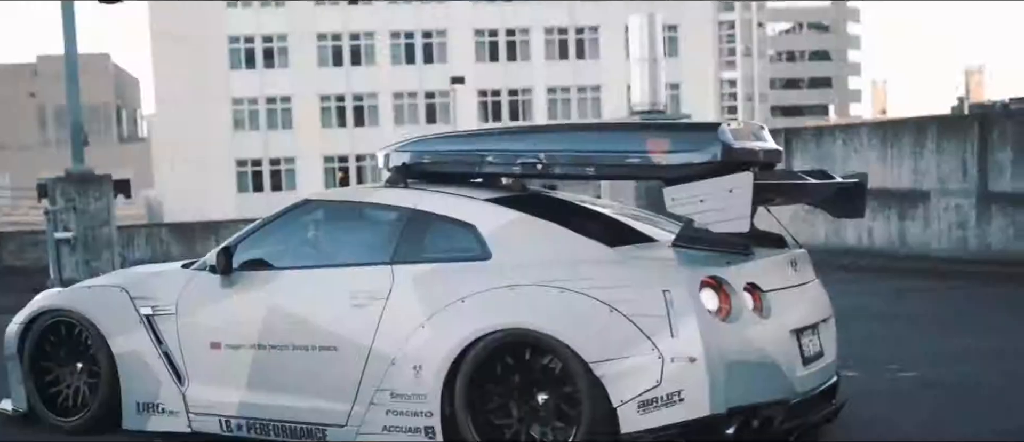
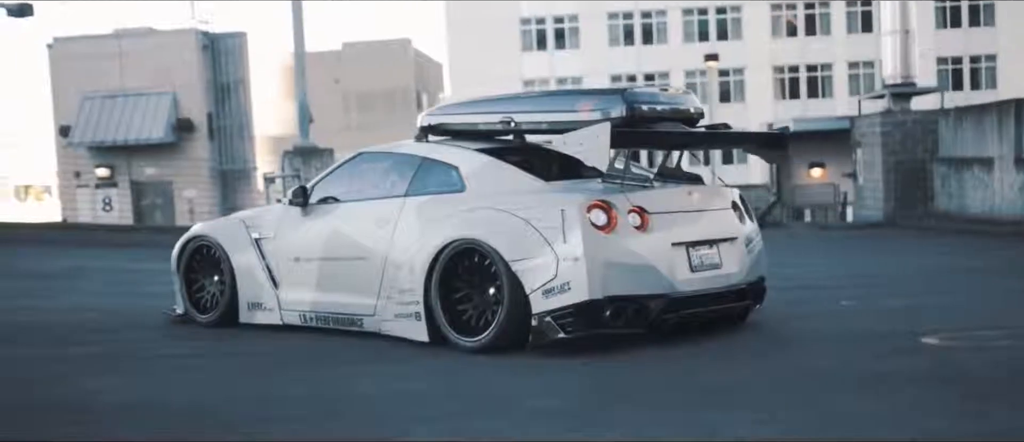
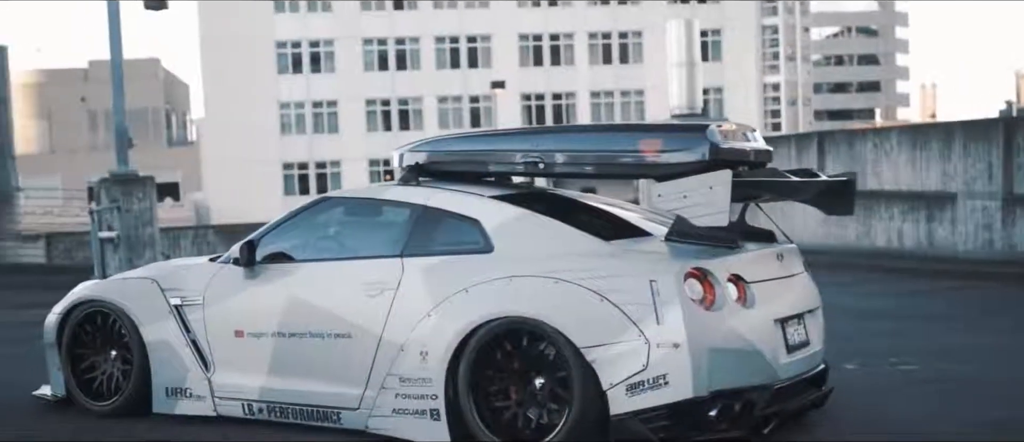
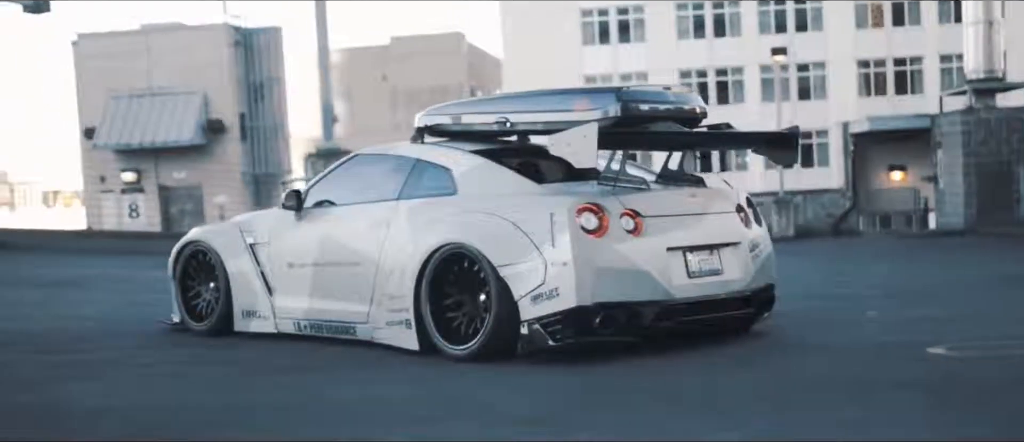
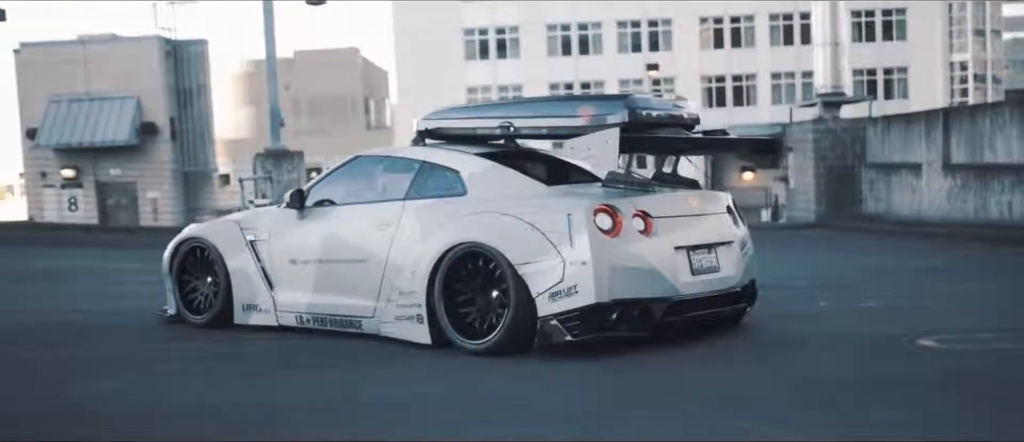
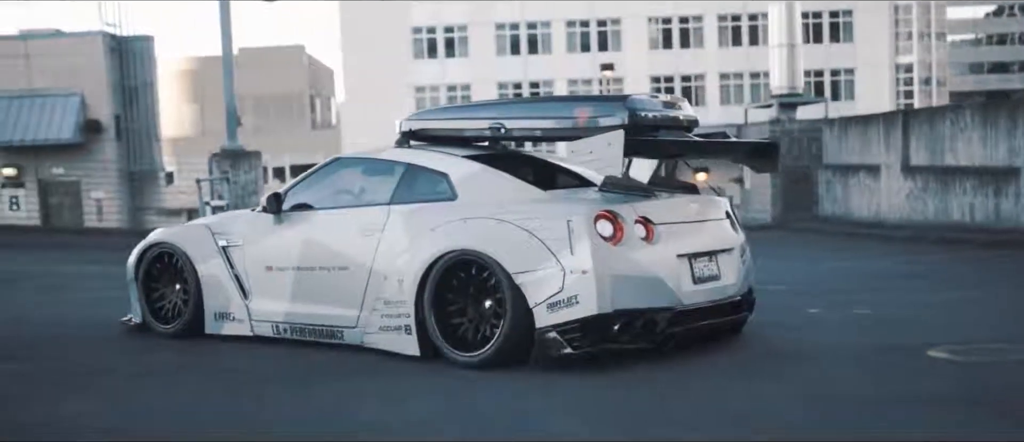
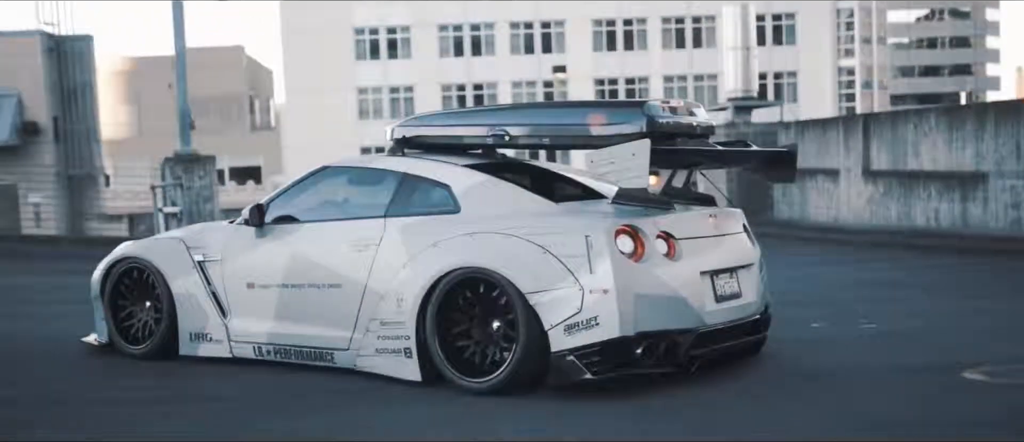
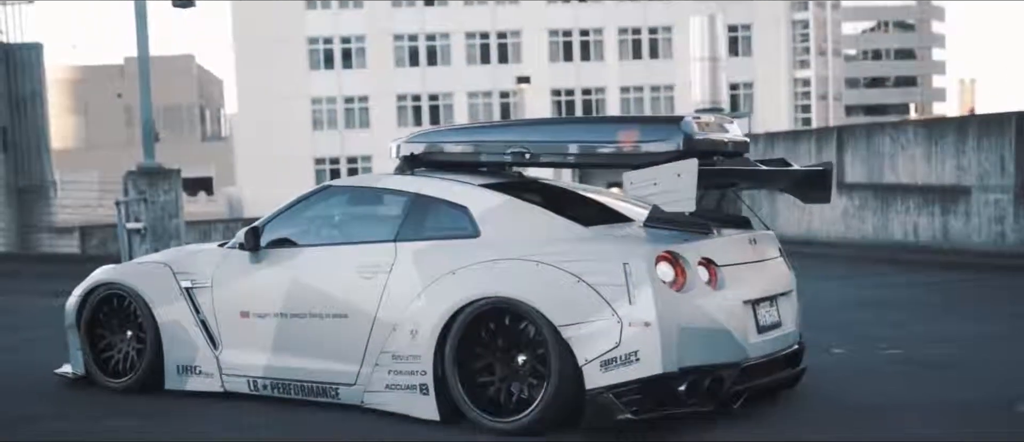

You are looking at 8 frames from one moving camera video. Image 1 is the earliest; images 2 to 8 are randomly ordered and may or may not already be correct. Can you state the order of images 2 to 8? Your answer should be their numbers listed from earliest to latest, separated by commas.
3, 8, 7, 6, 5, 2, 4
